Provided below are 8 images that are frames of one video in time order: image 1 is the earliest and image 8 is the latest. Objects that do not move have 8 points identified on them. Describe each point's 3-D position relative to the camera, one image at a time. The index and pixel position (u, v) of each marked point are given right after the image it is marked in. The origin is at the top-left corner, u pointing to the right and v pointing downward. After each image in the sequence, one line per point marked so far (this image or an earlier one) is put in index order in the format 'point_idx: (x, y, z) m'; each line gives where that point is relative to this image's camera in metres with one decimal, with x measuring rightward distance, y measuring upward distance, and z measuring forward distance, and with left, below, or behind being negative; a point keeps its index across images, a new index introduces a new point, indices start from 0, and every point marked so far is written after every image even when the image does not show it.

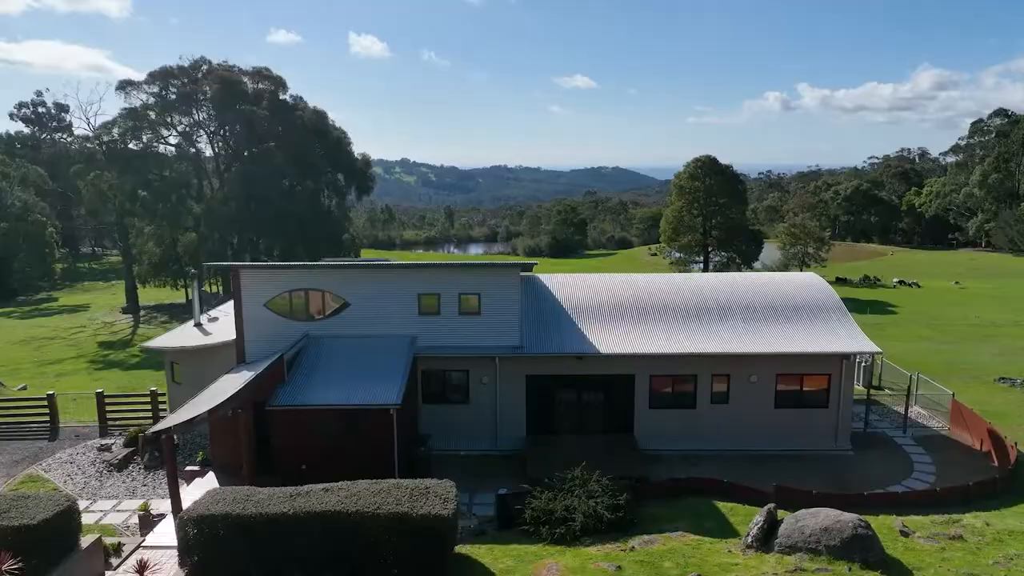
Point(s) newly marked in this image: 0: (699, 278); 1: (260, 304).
0: (+5.8, +0.2, +16.5) m
1: (-6.5, -0.4, +13.8) m
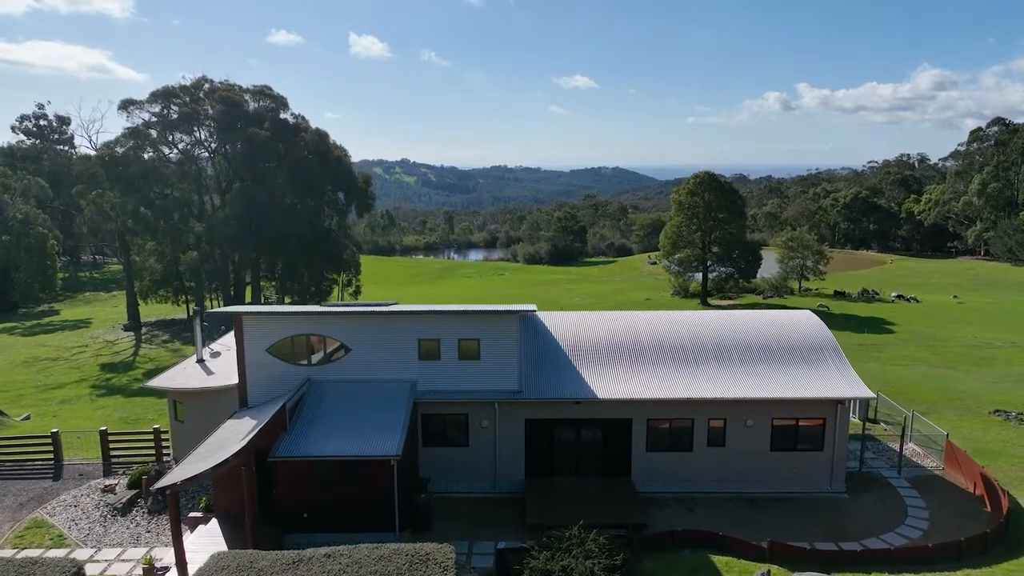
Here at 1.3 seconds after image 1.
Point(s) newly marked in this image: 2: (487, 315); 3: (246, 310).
0: (+5.8, -1.0, +16.7) m
1: (-6.5, -1.6, +14.0) m
2: (-0.7, -0.7, +13.9) m
3: (-6.7, -0.6, +13.6) m
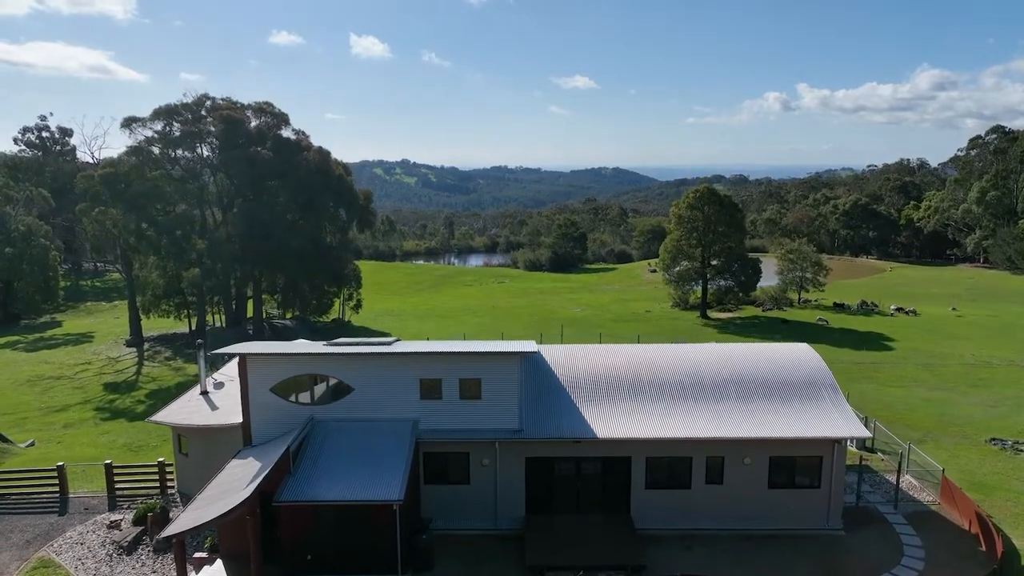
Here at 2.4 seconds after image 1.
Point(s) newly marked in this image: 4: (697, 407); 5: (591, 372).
0: (+5.8, -2.0, +16.9) m
1: (-6.5, -2.7, +14.2) m
2: (-0.6, -1.8, +14.1) m
3: (-6.7, -1.6, +13.7) m
4: (+5.1, -3.3, +14.8) m
5: (+2.4, -2.5, +16.0) m
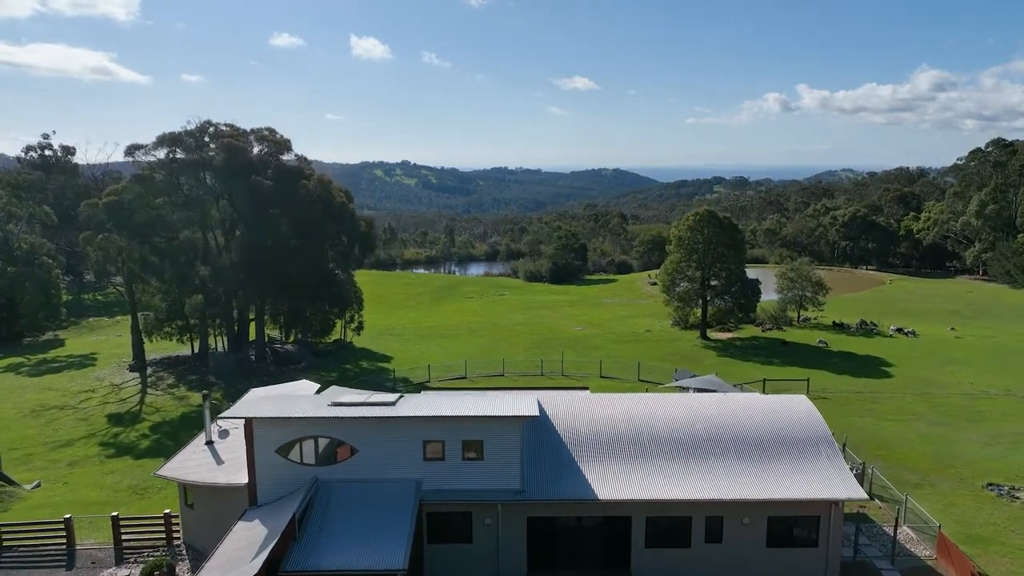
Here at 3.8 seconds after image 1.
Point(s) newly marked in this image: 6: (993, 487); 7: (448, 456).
0: (+5.9, -3.7, +17.1) m
1: (-6.4, -4.4, +14.4) m
2: (-0.6, -3.5, +14.3) m
3: (-6.6, -3.3, +14.0) m
4: (+5.1, -5.0, +15.0) m
5: (+2.4, -4.2, +16.2) m
6: (+17.4, -7.2, +19.6) m
7: (-1.7, -4.5, +14.4) m
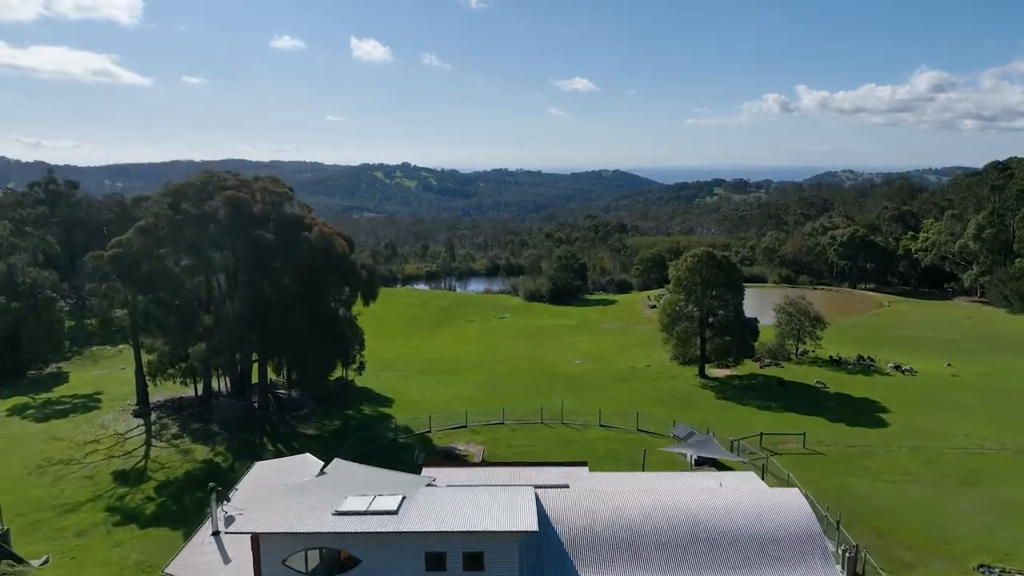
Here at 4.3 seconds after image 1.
0: (+5.9, -6.9, +17.5) m
1: (-6.4, -7.5, +14.8) m
2: (-0.6, -6.6, +14.6) m
3: (-6.7, -6.5, +14.3) m
4: (+5.1, -8.1, +15.4) m
5: (+2.4, -7.3, +16.6) m
6: (+17.4, -10.3, +19.9) m
7: (-1.7, -7.7, +14.8) m
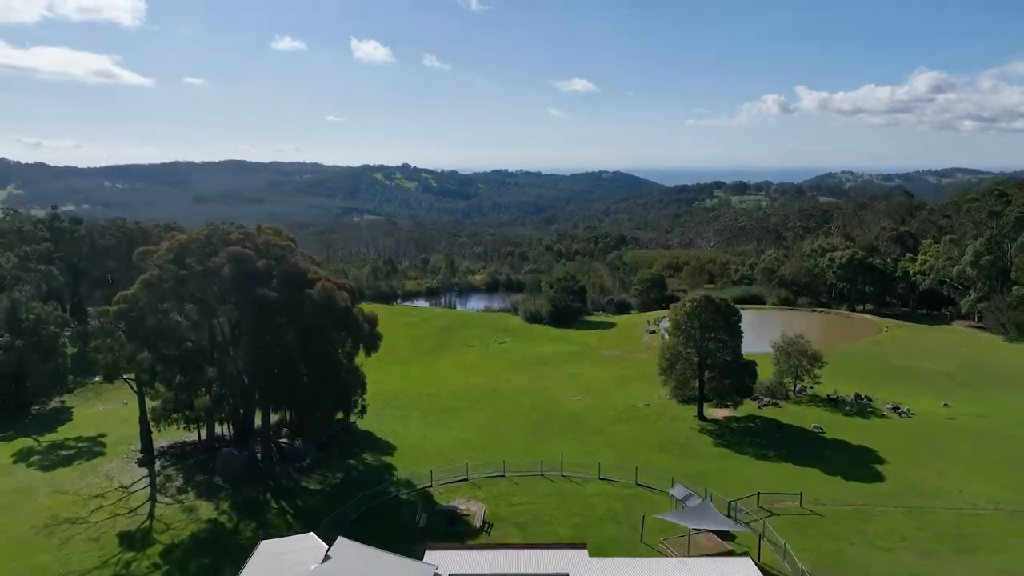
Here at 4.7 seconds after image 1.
0: (+5.9, -10.4, +17.9) m
1: (-6.4, -11.0, +15.2) m
2: (-0.6, -10.1, +15.0) m
3: (-6.6, -10.0, +14.7) m
4: (+5.2, -11.6, +15.8) m
5: (+2.4, -10.9, +17.0) m
6: (+17.5, -13.9, +20.3) m
7: (-1.7, -11.2, +15.2) m
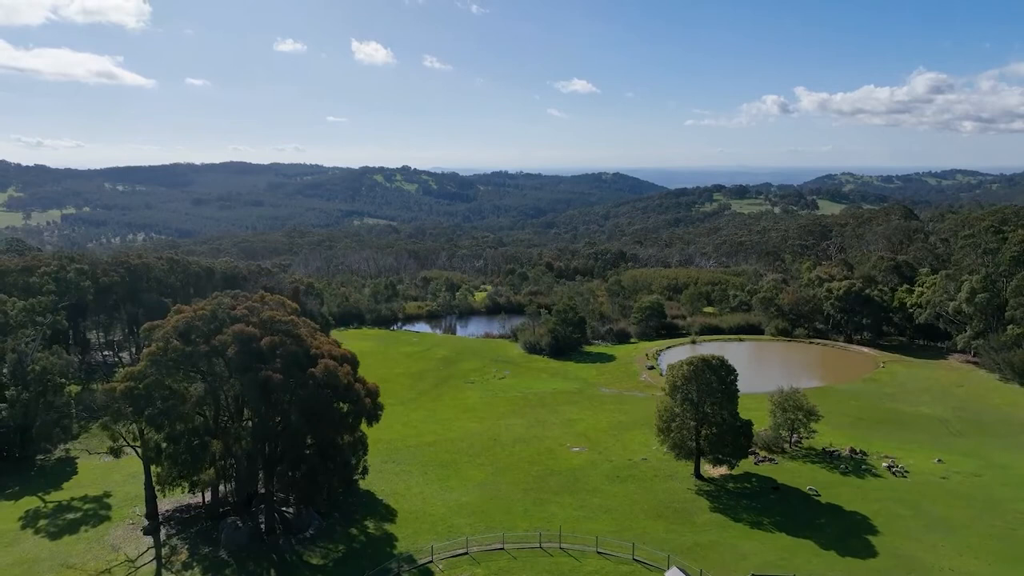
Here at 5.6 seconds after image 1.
0: (+5.8, -15.5, +18.5) m
1: (-6.4, -16.1, +15.8) m
2: (-0.6, -15.2, +15.7) m
3: (-6.7, -15.1, +15.4) m
4: (+5.1, -16.7, +16.4) m
5: (+2.4, -15.9, +17.6) m
6: (+17.4, -18.9, +20.9) m
7: (-1.7, -16.3, +15.8) m
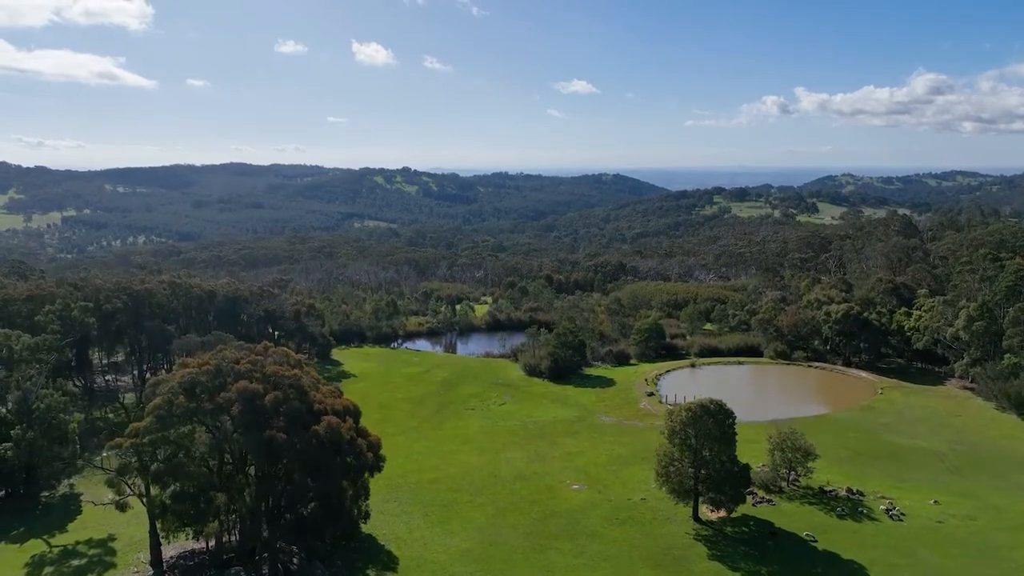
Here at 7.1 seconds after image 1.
0: (+5.8, -19.3, +19.0) m
1: (-6.4, -20.0, +16.3) m
2: (-0.6, -19.1, +16.2) m
3: (-6.7, -18.9, +15.9) m
4: (+5.1, -20.5, +16.9) m
5: (+2.4, -19.8, +18.1) m
6: (+17.4, -22.8, +21.4) m
7: (-1.7, -20.1, +16.3) m
